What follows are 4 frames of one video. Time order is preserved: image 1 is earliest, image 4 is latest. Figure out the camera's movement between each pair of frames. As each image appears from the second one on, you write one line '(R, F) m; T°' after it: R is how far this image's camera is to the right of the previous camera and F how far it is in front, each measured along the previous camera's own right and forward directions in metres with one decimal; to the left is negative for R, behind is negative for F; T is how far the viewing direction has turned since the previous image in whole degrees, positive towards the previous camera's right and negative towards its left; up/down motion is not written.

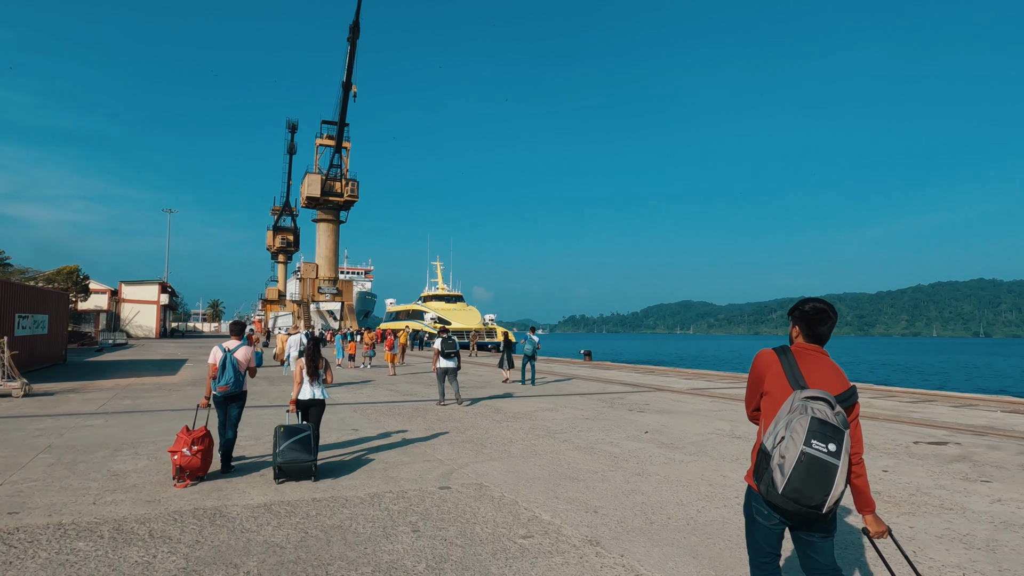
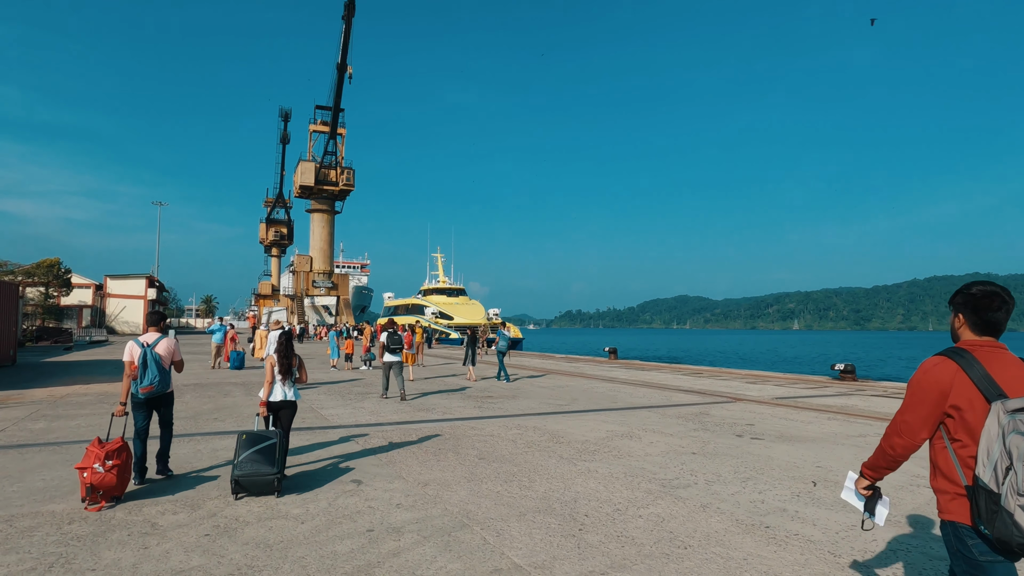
(-0.8, +3.3) m; 0°
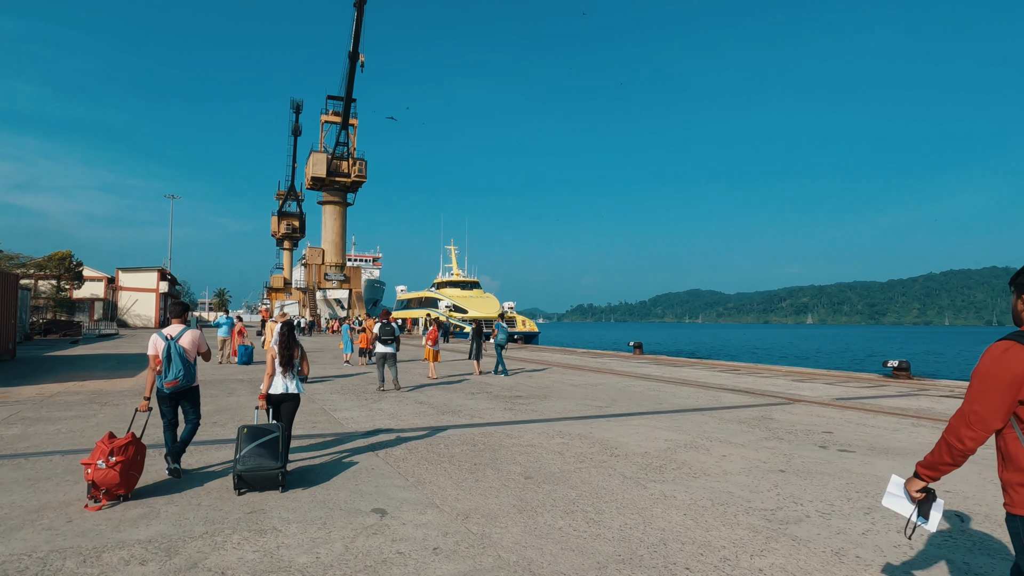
(-0.3, +1.2) m; -1°
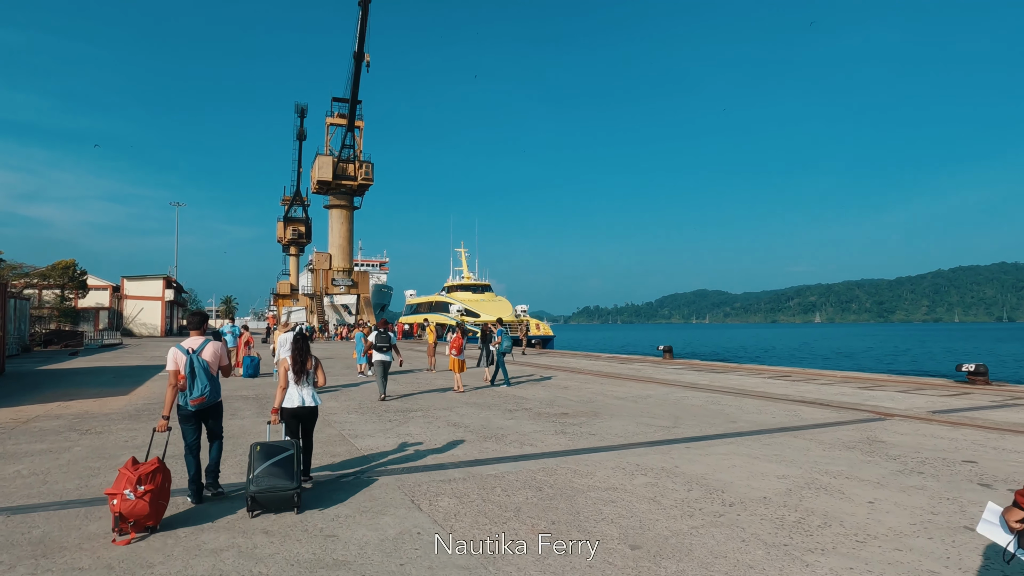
(-0.5, +1.5) m; 0°
